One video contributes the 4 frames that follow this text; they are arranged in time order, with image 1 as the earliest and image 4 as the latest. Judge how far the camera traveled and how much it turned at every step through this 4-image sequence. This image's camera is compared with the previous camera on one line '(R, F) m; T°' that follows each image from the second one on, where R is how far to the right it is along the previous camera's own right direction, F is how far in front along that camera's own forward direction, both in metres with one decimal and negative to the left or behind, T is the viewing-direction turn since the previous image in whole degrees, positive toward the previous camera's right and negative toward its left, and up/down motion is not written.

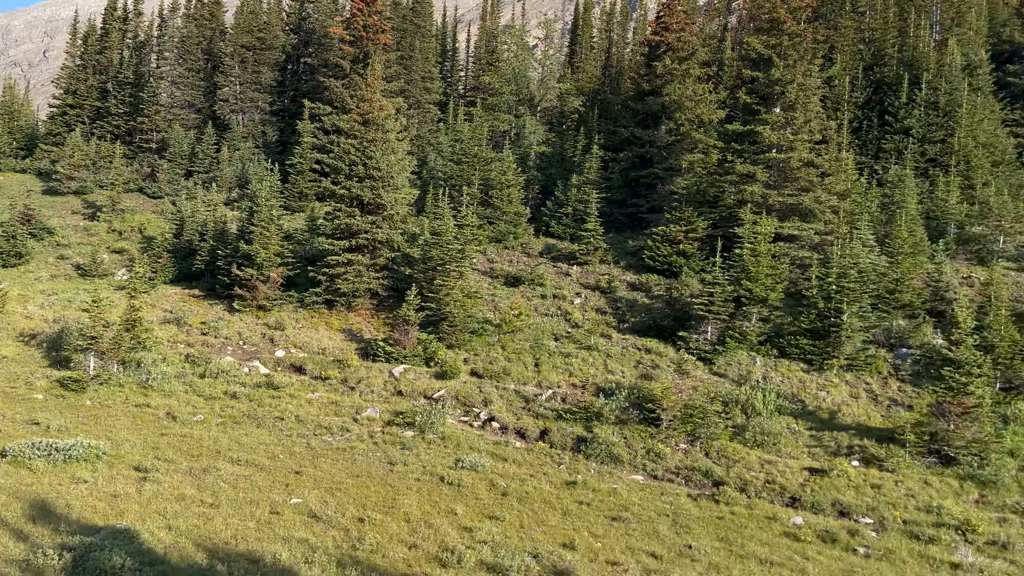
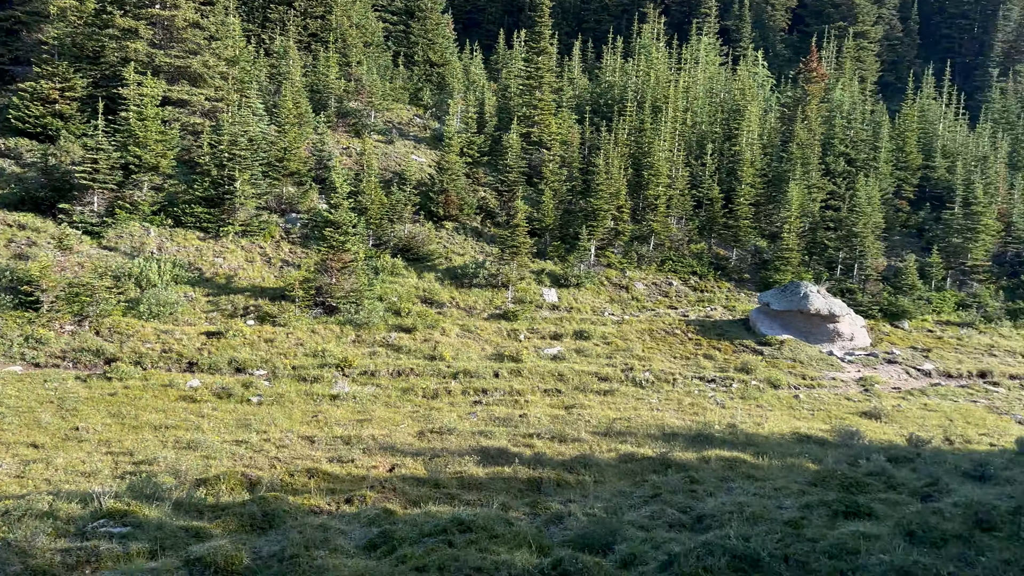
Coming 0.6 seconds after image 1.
(+0.4, -0.5) m; +42°
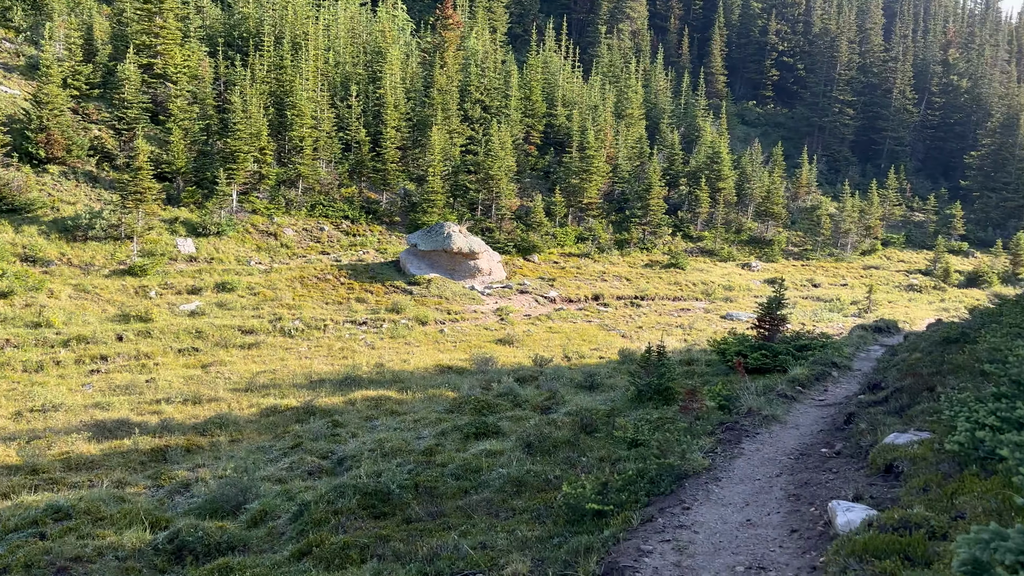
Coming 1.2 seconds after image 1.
(+0.7, +0.3) m; +25°
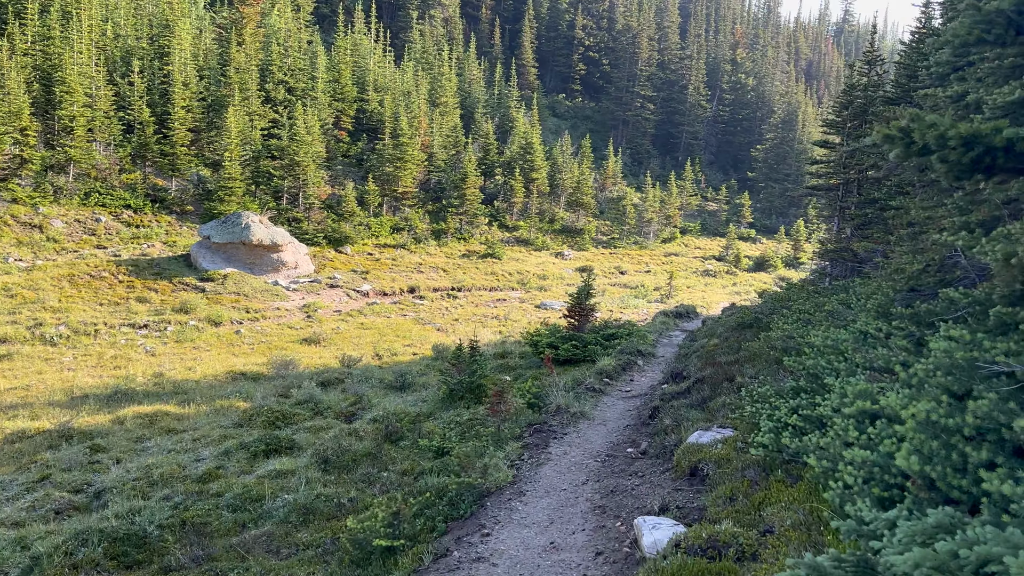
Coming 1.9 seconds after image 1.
(+0.5, +1.0) m; +13°
